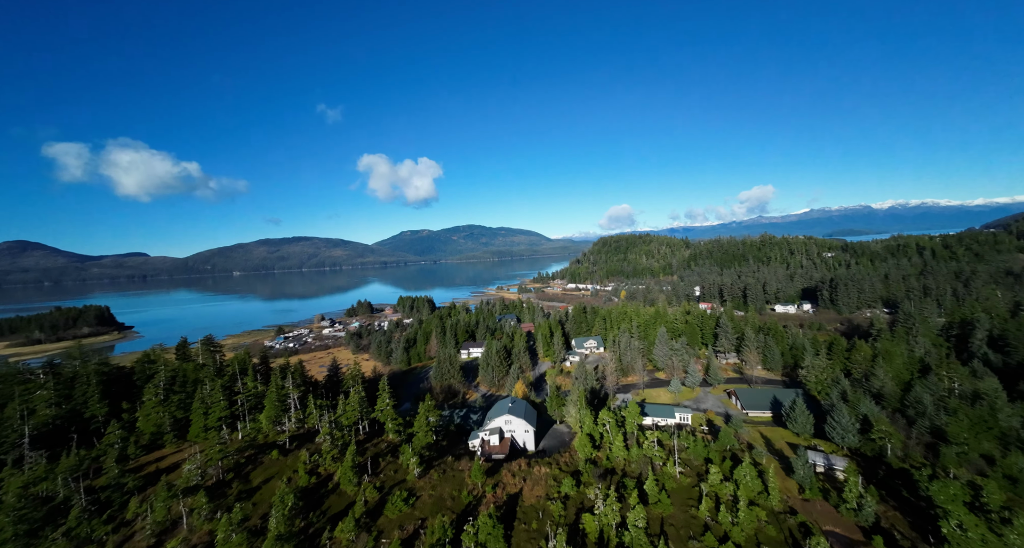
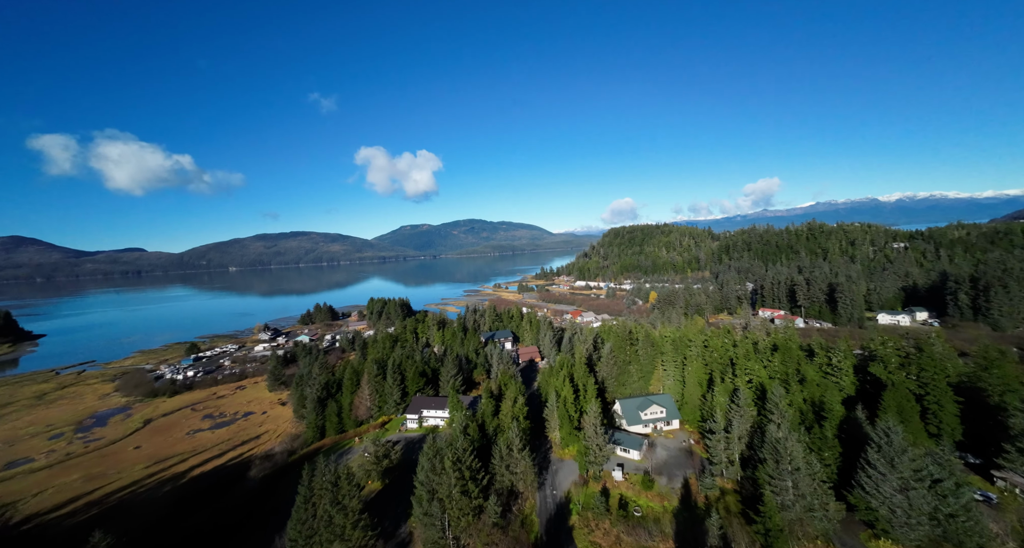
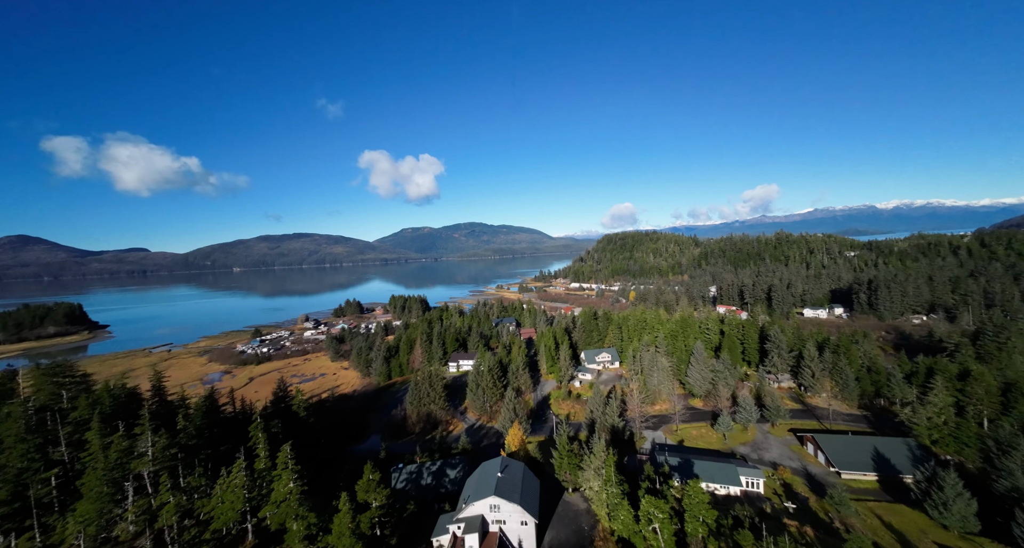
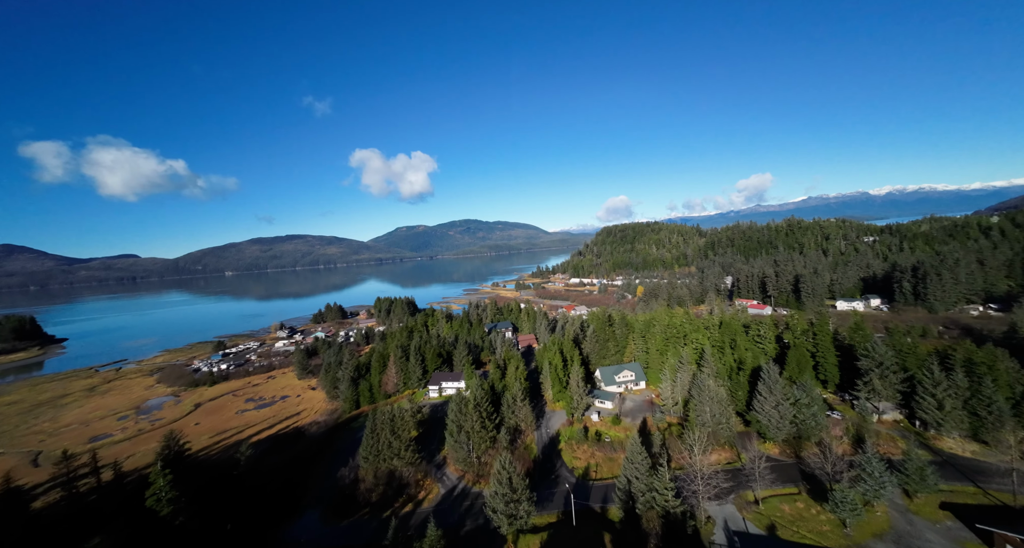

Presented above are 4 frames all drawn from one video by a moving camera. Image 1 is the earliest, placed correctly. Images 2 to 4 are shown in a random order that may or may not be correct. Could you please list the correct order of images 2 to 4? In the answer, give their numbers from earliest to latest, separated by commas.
3, 4, 2
